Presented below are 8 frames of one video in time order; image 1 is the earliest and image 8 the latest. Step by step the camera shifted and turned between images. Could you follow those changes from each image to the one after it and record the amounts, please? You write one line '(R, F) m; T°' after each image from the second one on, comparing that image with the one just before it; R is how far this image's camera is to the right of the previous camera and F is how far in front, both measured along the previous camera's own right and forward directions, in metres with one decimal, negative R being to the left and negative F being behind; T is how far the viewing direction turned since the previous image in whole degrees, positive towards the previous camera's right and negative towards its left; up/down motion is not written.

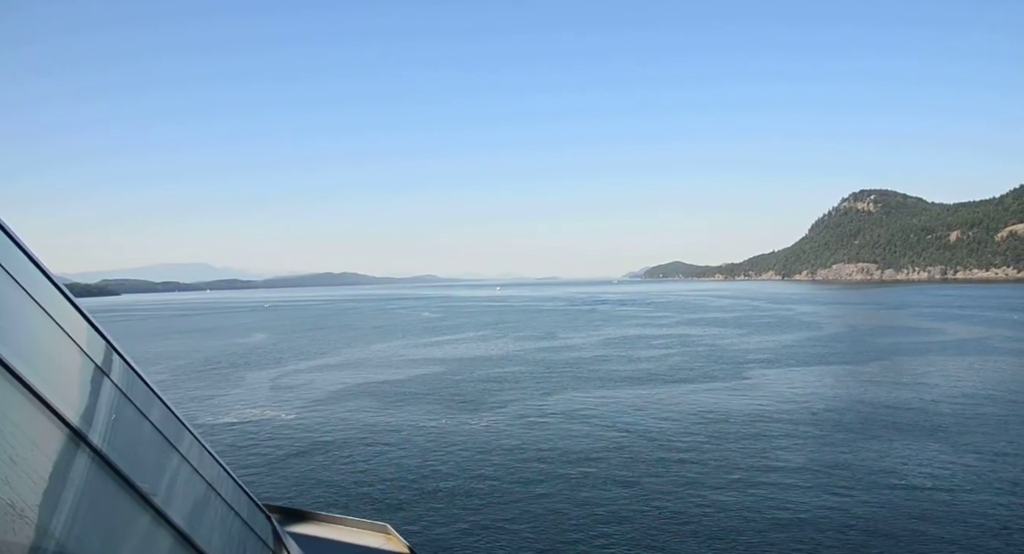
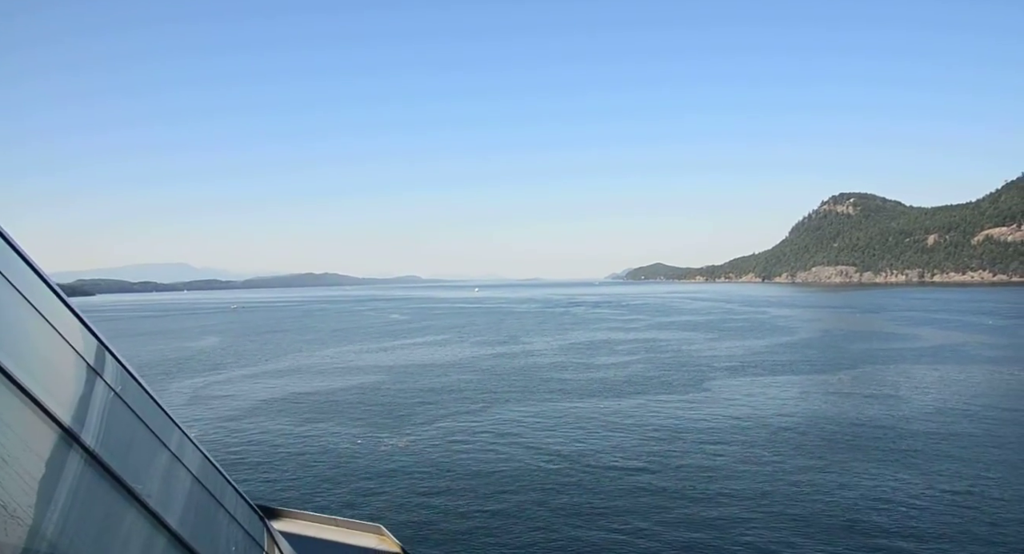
(+0.5, +0.4) m; +1°
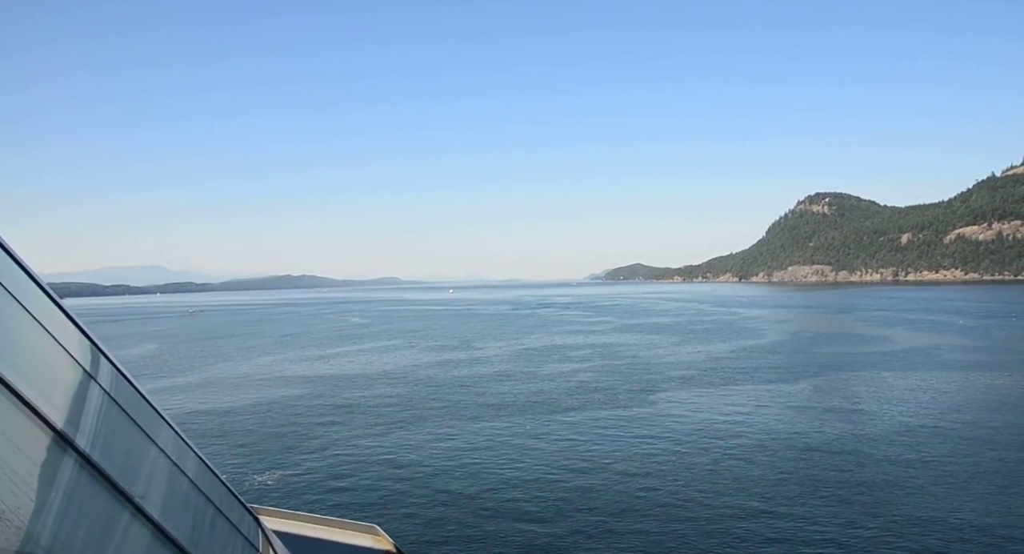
(+0.8, +1.2) m; +2°
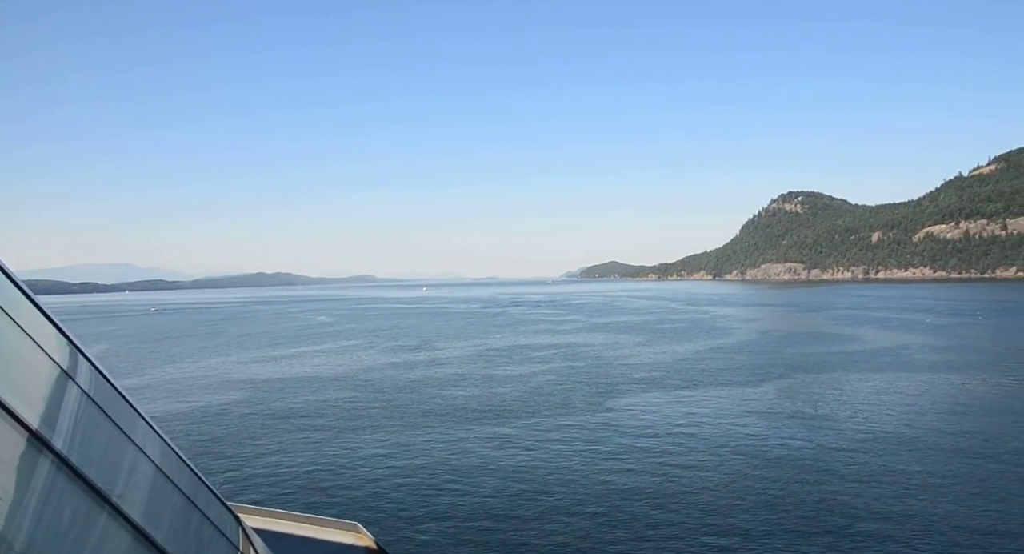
(+0.4, +0.5) m; +2°
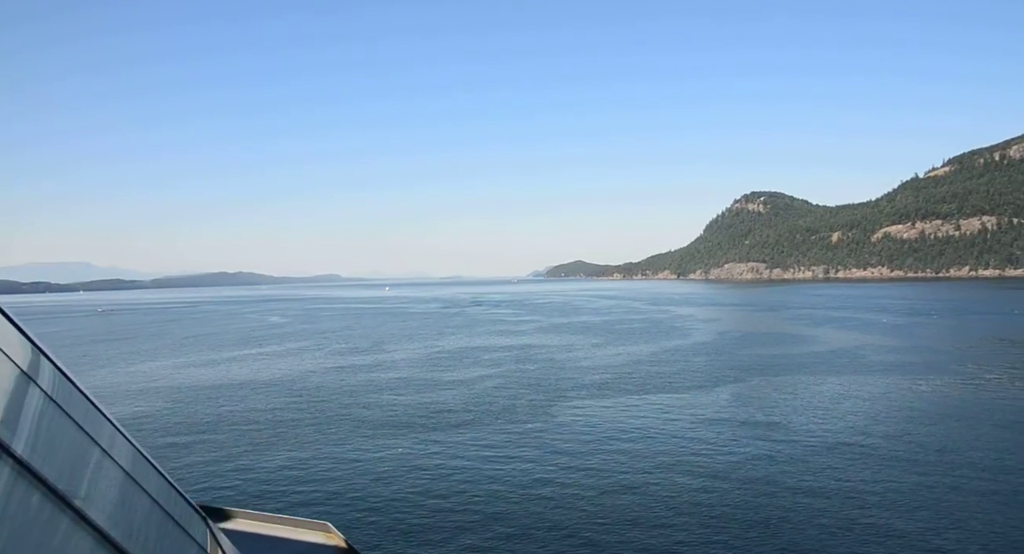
(+0.4, +0.6) m; +3°
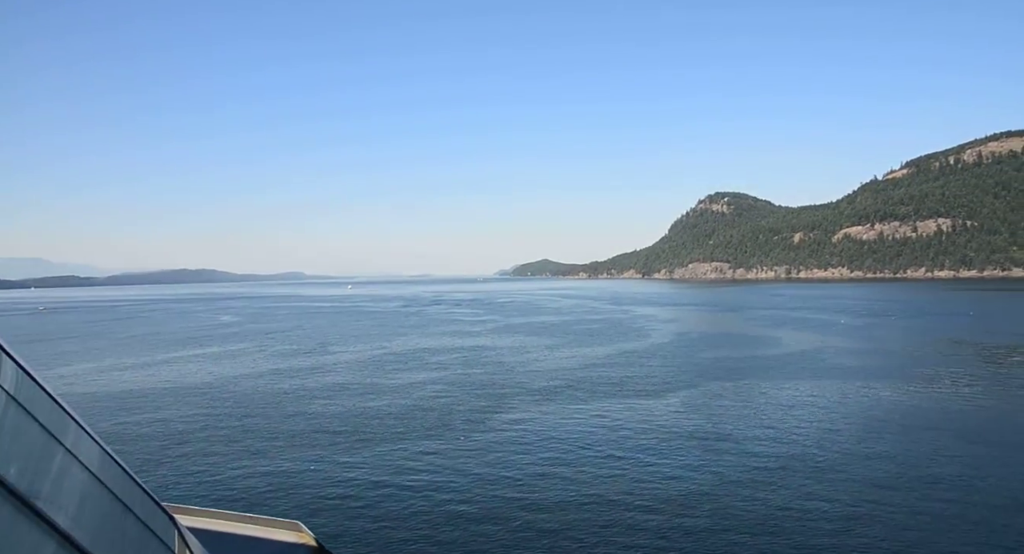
(+0.4, +0.6) m; +3°
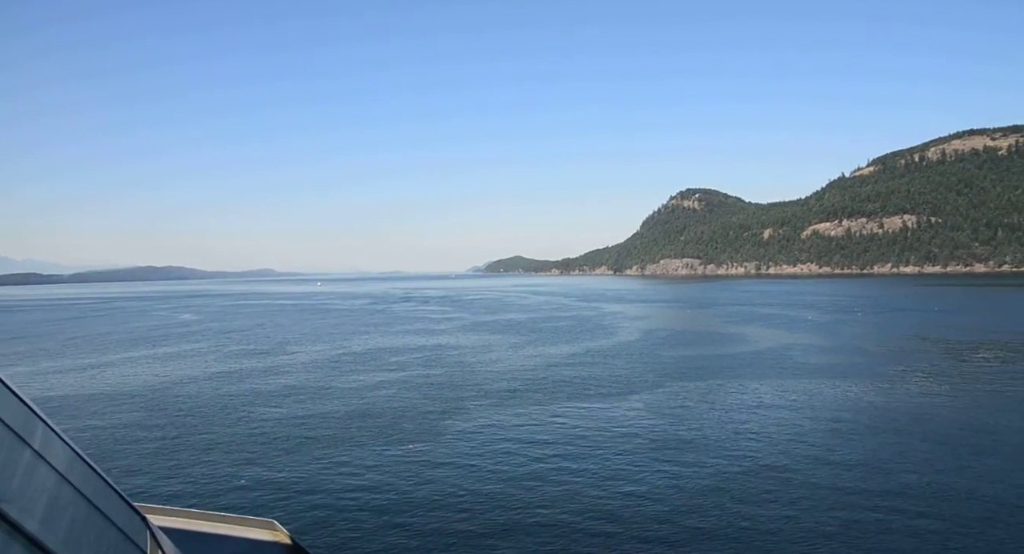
(+0.2, +0.4) m; +2°
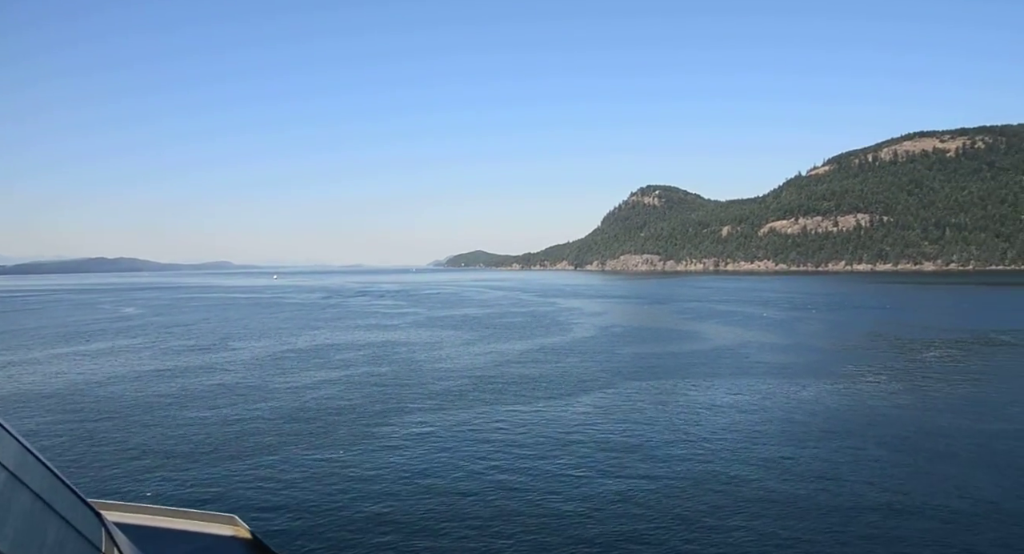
(+0.2, +0.4) m; +3°
